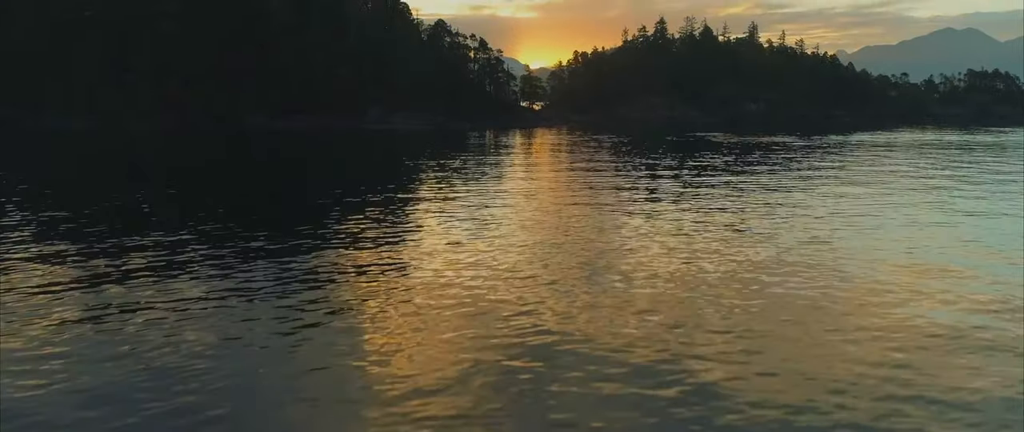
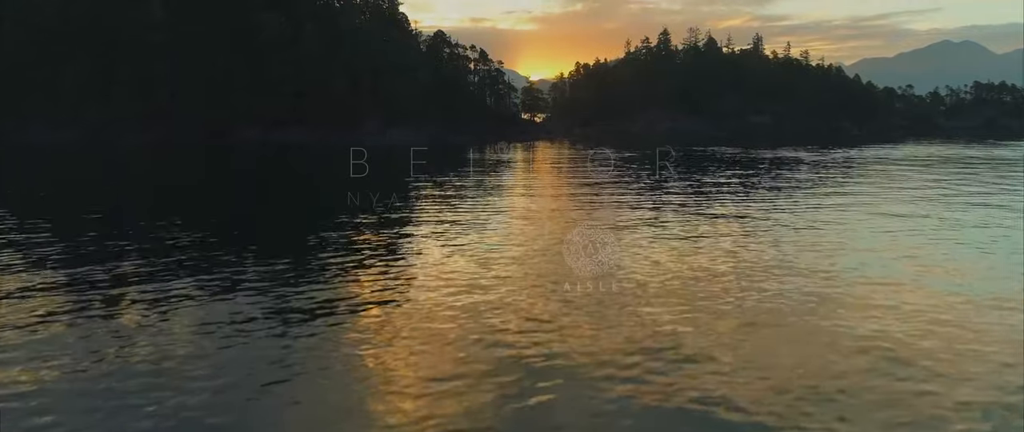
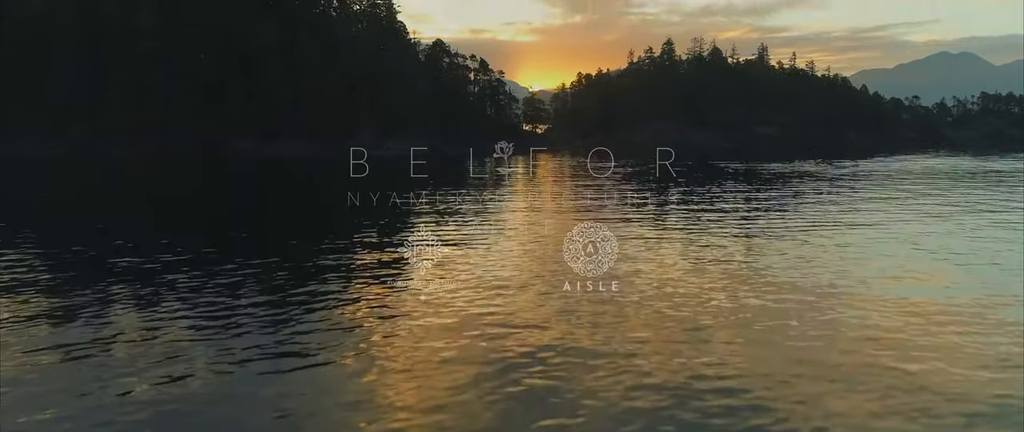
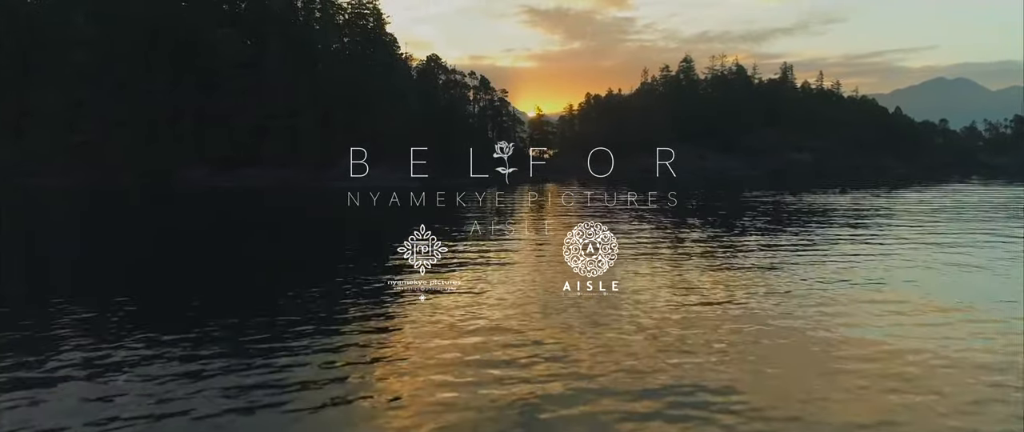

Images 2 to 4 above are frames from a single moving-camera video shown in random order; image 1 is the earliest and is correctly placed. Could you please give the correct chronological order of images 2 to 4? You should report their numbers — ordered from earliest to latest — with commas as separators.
2, 3, 4
